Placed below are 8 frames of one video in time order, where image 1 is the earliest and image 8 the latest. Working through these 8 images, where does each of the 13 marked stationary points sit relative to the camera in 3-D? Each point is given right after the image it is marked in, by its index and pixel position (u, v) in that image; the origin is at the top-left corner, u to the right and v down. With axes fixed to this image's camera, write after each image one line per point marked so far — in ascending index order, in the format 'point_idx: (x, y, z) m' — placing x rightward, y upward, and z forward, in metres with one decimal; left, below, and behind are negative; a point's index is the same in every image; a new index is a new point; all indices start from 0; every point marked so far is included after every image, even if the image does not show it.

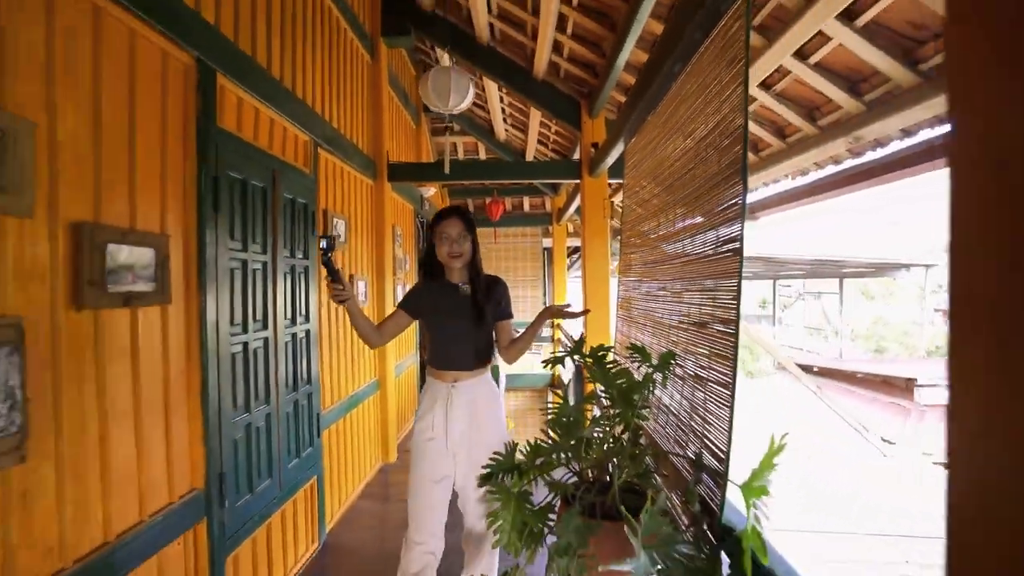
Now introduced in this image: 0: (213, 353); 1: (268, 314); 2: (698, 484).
0: (-1.1, -0.3, +1.9) m
1: (-1.1, -0.1, +2.4) m
2: (+0.5, -0.6, +1.6) m
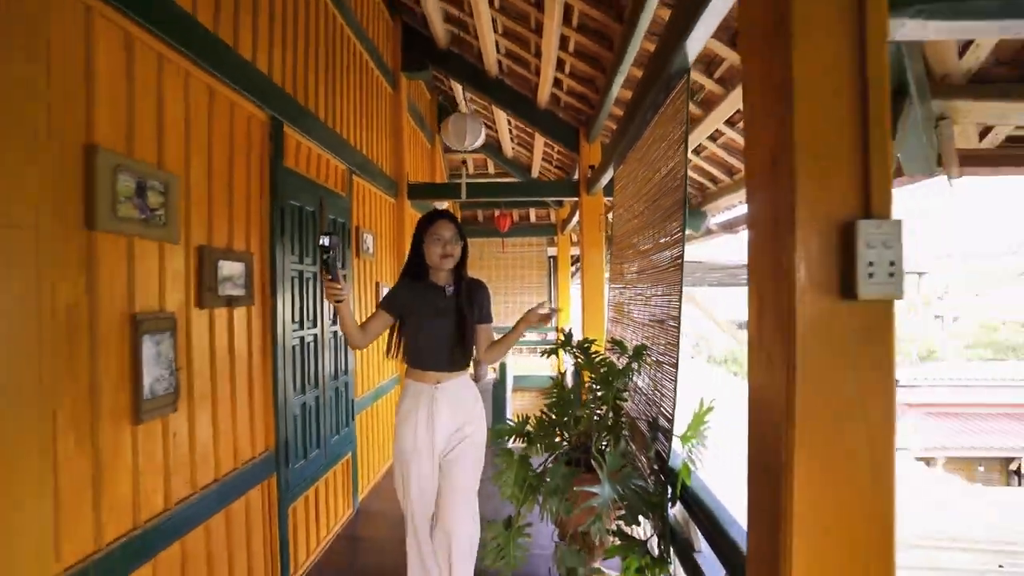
0: (-1.1, -0.3, +2.5) m
1: (-1.1, -0.2, +3.0) m
2: (+0.6, -0.6, +2.1) m
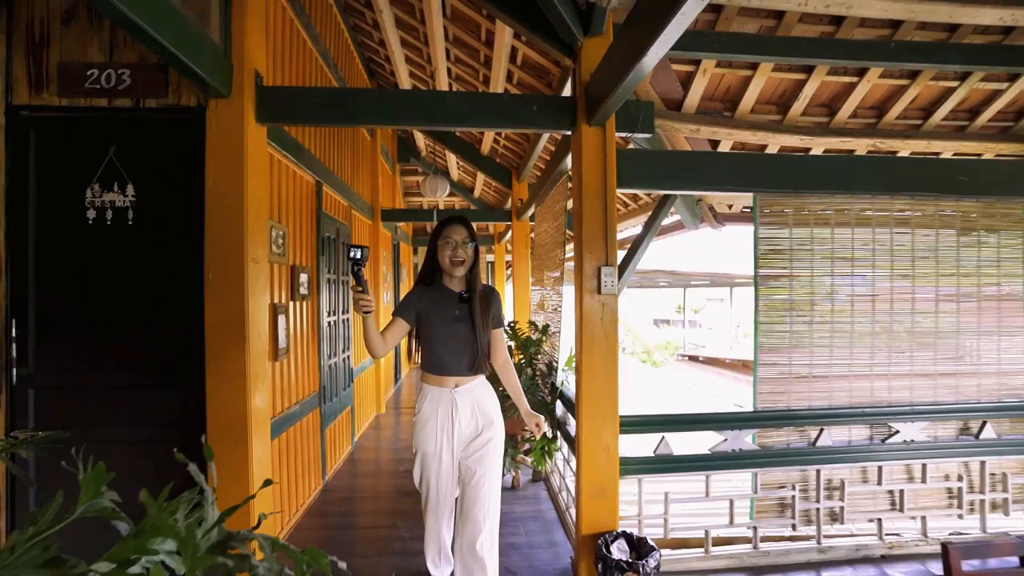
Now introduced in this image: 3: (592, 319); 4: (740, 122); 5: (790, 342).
0: (-1.4, -0.3, +4.0) m
1: (-1.4, -0.2, +4.4) m
2: (+0.3, -0.6, +3.8) m
3: (+0.4, -0.2, +2.6) m
4: (+1.5, +1.1, +3.4) m
5: (+1.6, -0.3, +3.1) m
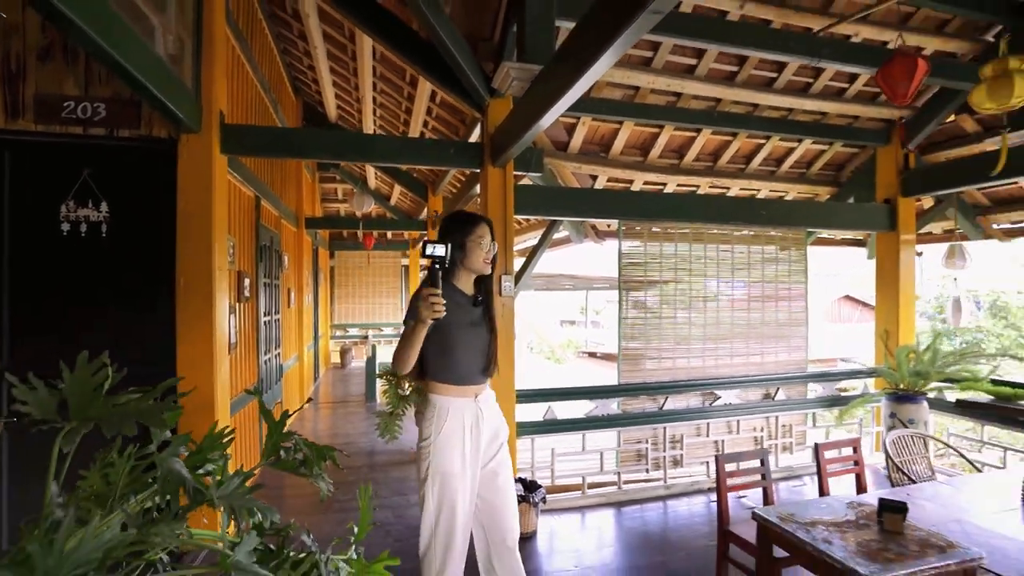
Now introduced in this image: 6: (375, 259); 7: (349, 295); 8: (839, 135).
0: (-2.1, -0.3, +4.4) m
1: (-2.2, -0.2, +4.9) m
2: (-0.4, -0.6, +4.5) m
3: (-0.1, -0.2, +3.4) m
4: (+0.8, +1.0, +4.4) m
5: (+1.0, -0.3, +4.0) m
6: (-2.5, +0.5, +9.8) m
7: (-3.0, -0.1, +9.6) m
8: (+2.7, +1.2, +4.3) m
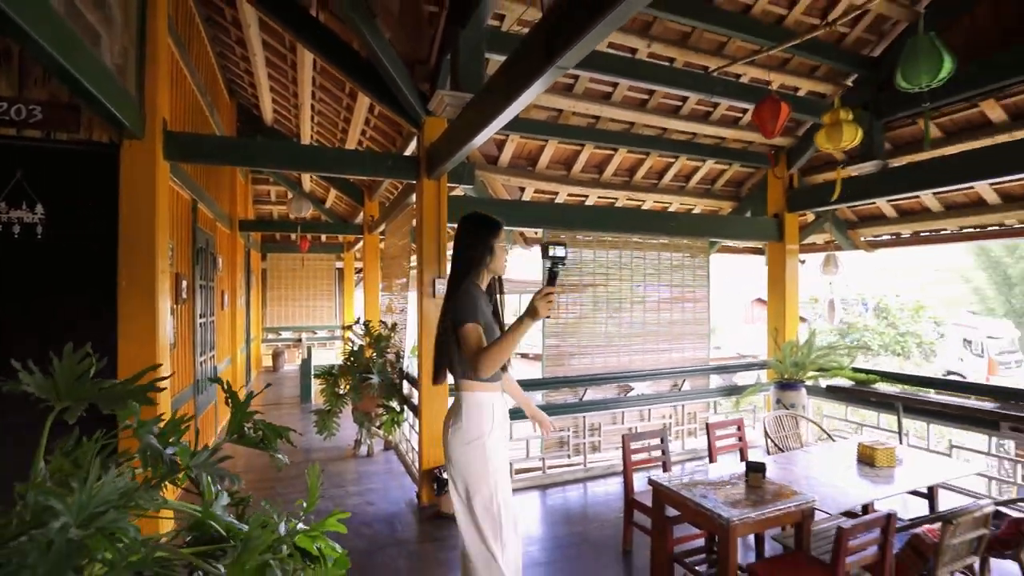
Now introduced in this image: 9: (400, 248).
0: (-2.7, -0.3, +4.5) m
1: (-2.8, -0.2, +4.9) m
2: (-1.0, -0.7, +4.7) m
3: (-0.6, -0.2, +3.7) m
4: (+0.2, +1.0, +4.8) m
5: (+0.5, -0.4, +4.5) m
6: (-3.7, +0.5, +9.7) m
7: (-4.2, -0.2, +9.5) m
8: (+2.1, +1.2, +4.9) m
9: (-1.1, +0.4, +5.4) m
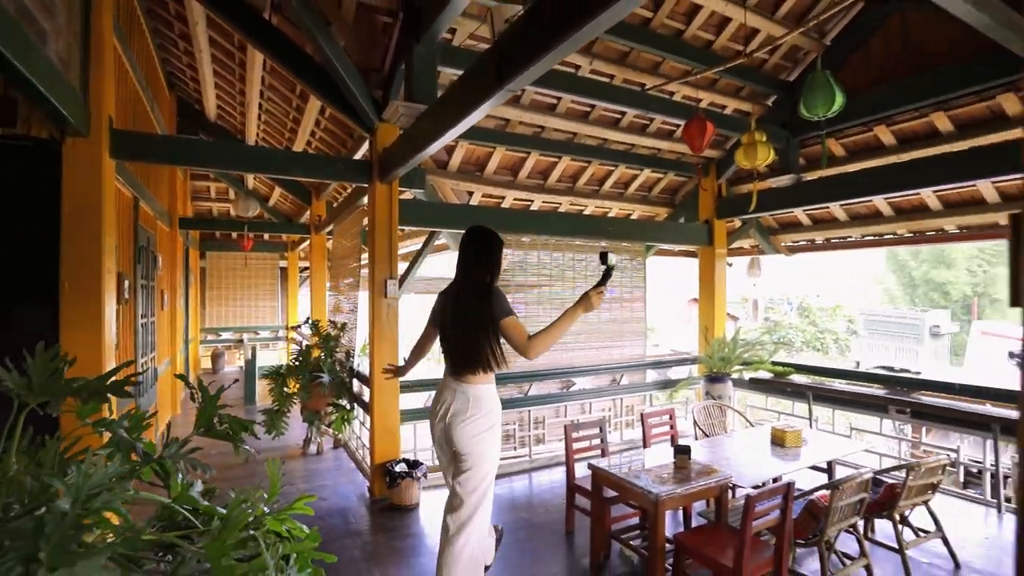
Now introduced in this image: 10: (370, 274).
0: (-3.1, -0.3, +4.4) m
1: (-3.3, -0.2, +4.8) m
2: (-1.5, -0.7, +4.8) m
3: (-0.9, -0.2, +3.8) m
4: (-0.2, +1.0, +4.9) m
5: (0.0, -0.4, +4.7) m
6: (-4.7, +0.5, +9.5) m
7: (-5.1, -0.2, +9.3) m
8: (+1.6, +1.2, +5.3) m
9: (-1.7, +0.4, +5.4) m
10: (-1.0, +0.1, +3.8) m
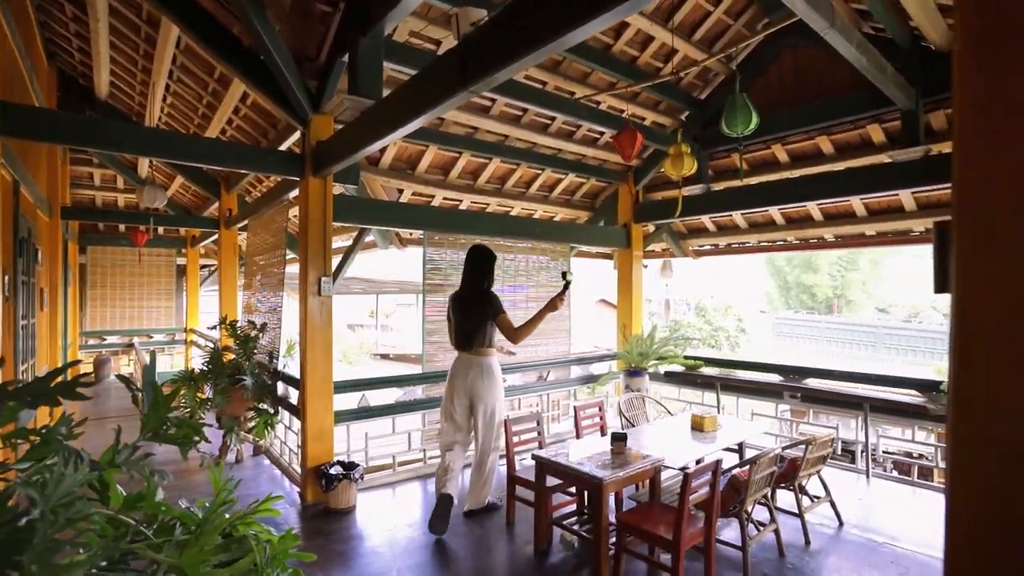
0: (-3.6, -0.3, +3.8) m
1: (-3.9, -0.2, +4.2) m
2: (-2.1, -0.6, +4.6) m
3: (-1.4, -0.2, +3.7) m
4: (-0.9, +1.0, +4.9) m
5: (-0.6, -0.3, +4.7) m
6: (-6.0, +0.5, +8.6) m
7: (-6.4, -0.1, +8.3) m
8: (+0.9, +1.2, +5.6) m
9: (-2.4, +0.4, +5.1) m
10: (-1.5, +0.1, +3.7) m
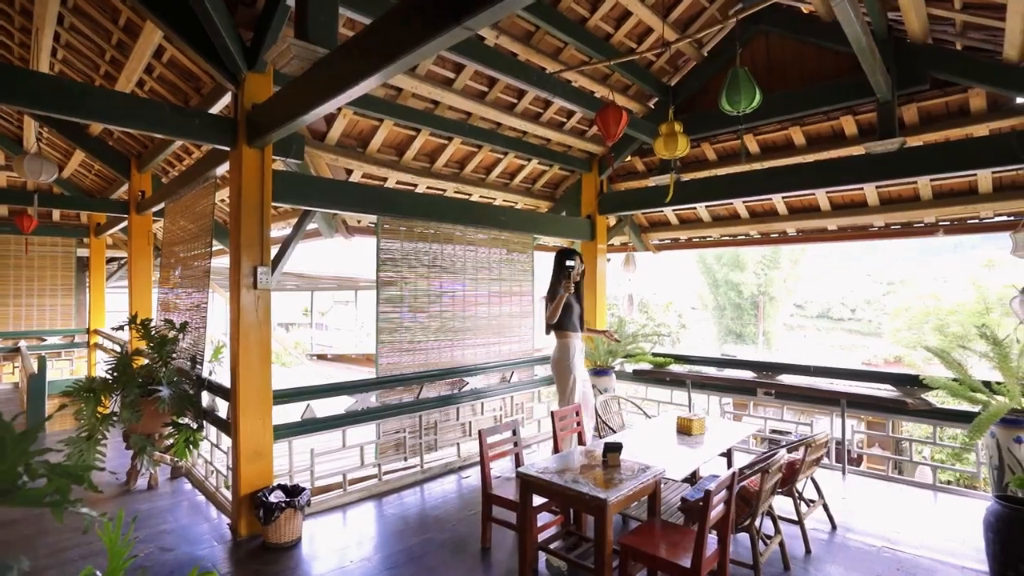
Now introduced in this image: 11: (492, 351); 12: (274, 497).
0: (-3.8, -0.3, +3.0) m
1: (-4.1, -0.1, +3.3) m
2: (-2.4, -0.6, +3.9) m
3: (-1.5, -0.1, +3.1) m
4: (-1.2, +1.1, +4.4) m
5: (-0.9, -0.3, +4.2) m
6: (-6.8, +0.6, +7.5) m
7: (-7.1, -0.1, +7.1) m
8: (+0.5, +1.3, +5.2) m
9: (-2.7, +0.5, +4.4) m
10: (-1.6, +0.2, +3.1) m
11: (-0.2, -0.6, +5.0) m
12: (-1.4, -1.2, +3.0) m
